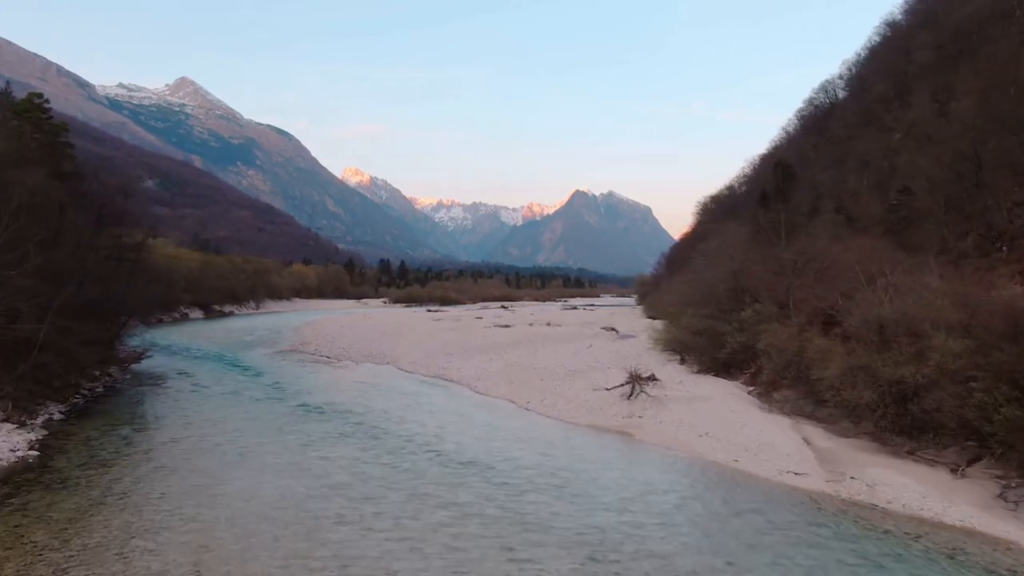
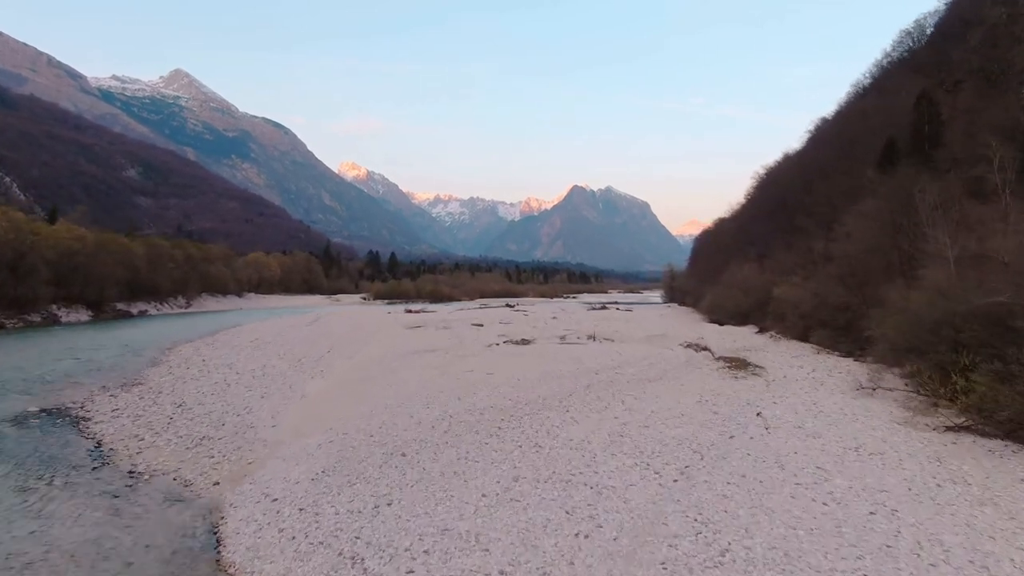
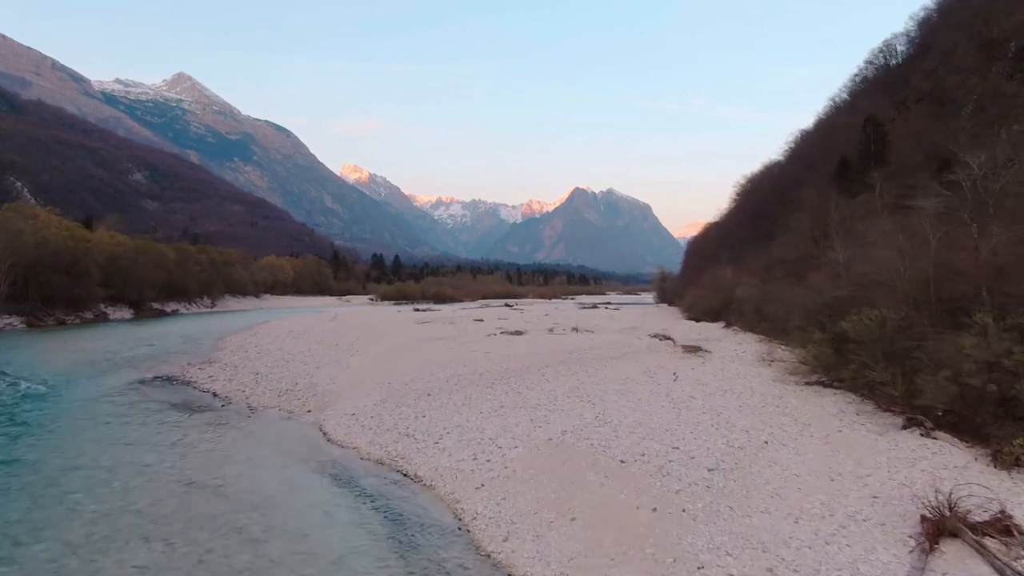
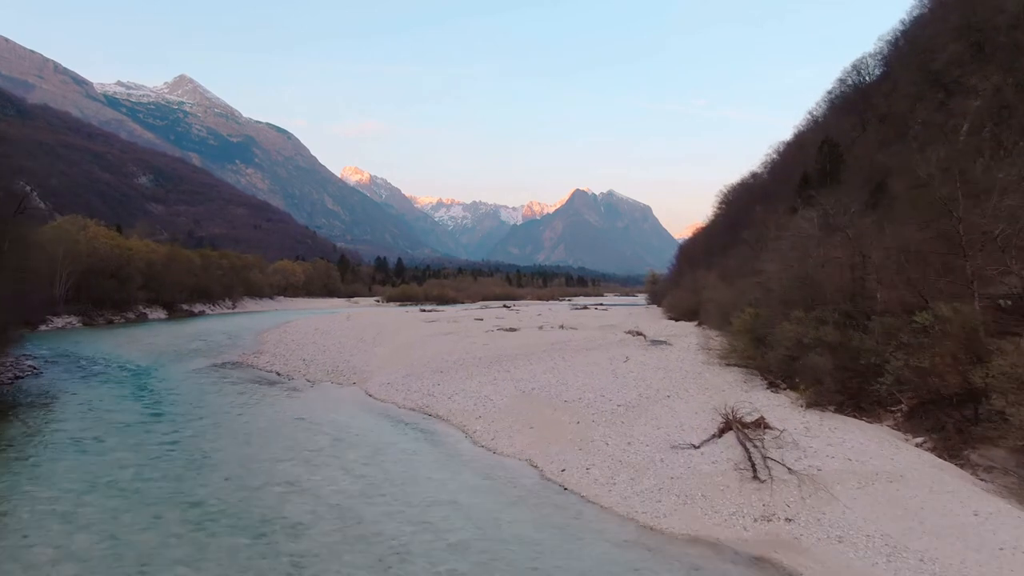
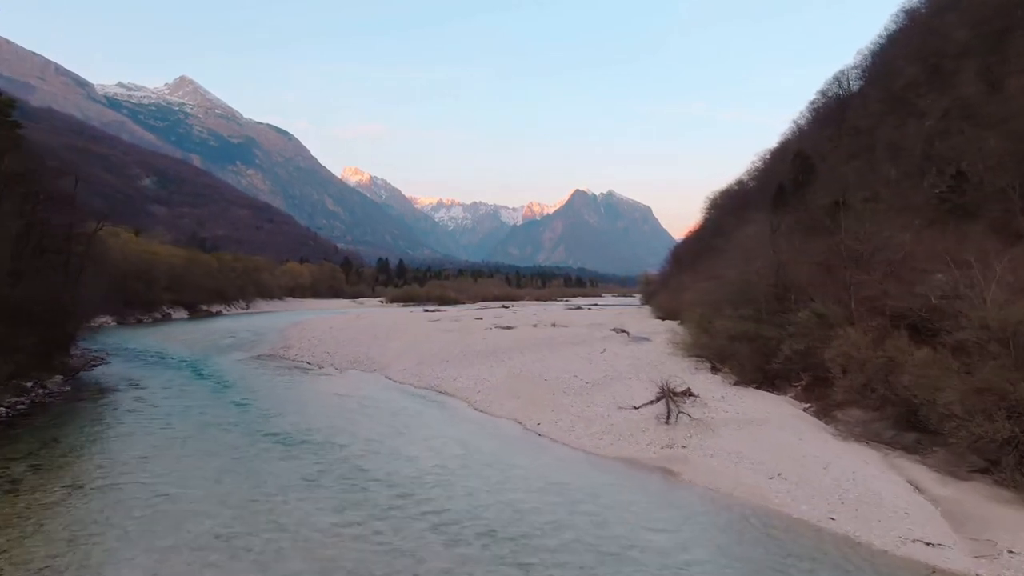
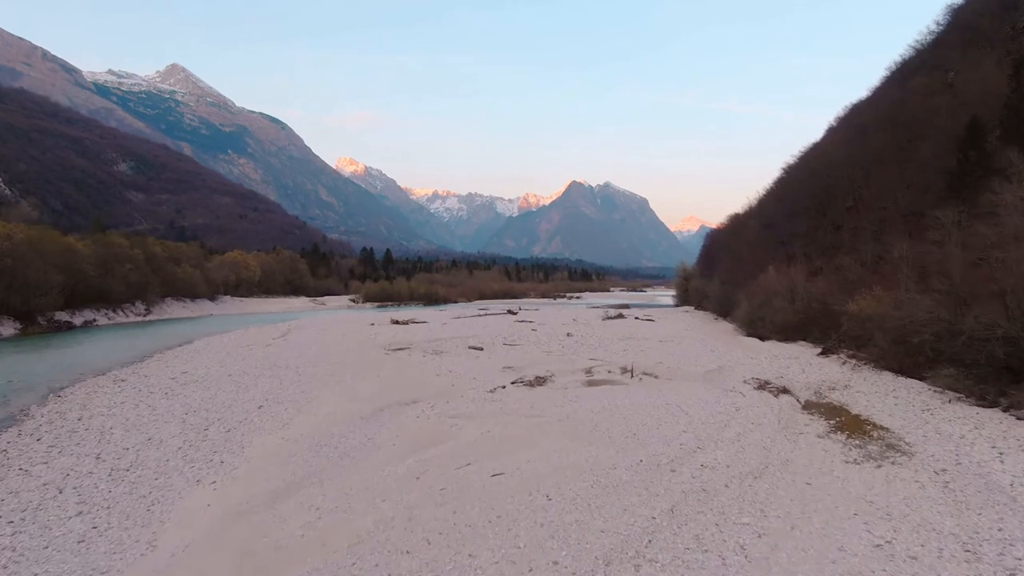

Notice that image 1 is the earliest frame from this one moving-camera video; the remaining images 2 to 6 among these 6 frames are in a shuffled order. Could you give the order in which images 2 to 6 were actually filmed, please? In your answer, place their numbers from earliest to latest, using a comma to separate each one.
5, 4, 3, 2, 6
